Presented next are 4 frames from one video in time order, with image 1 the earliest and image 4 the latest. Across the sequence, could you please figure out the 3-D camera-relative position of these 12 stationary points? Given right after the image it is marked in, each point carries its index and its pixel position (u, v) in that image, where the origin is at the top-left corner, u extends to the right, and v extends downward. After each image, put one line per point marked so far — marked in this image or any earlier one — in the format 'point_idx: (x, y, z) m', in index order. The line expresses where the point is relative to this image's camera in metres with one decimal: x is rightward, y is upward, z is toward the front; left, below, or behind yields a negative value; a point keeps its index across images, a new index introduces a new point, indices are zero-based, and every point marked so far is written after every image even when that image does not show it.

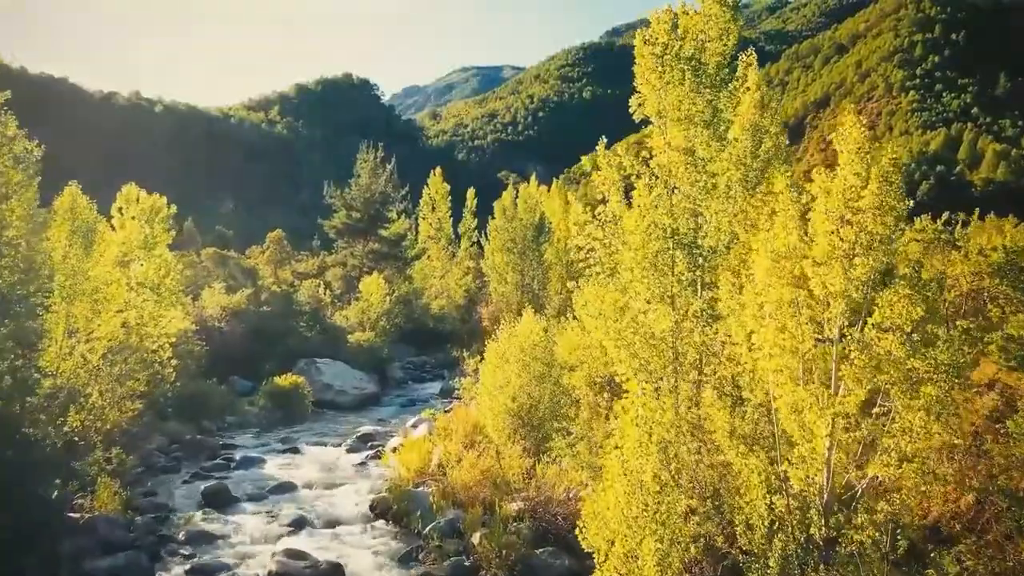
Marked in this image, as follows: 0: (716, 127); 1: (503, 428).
0: (+3.5, +2.8, +12.1) m
1: (-0.3, -3.9, +19.7) m
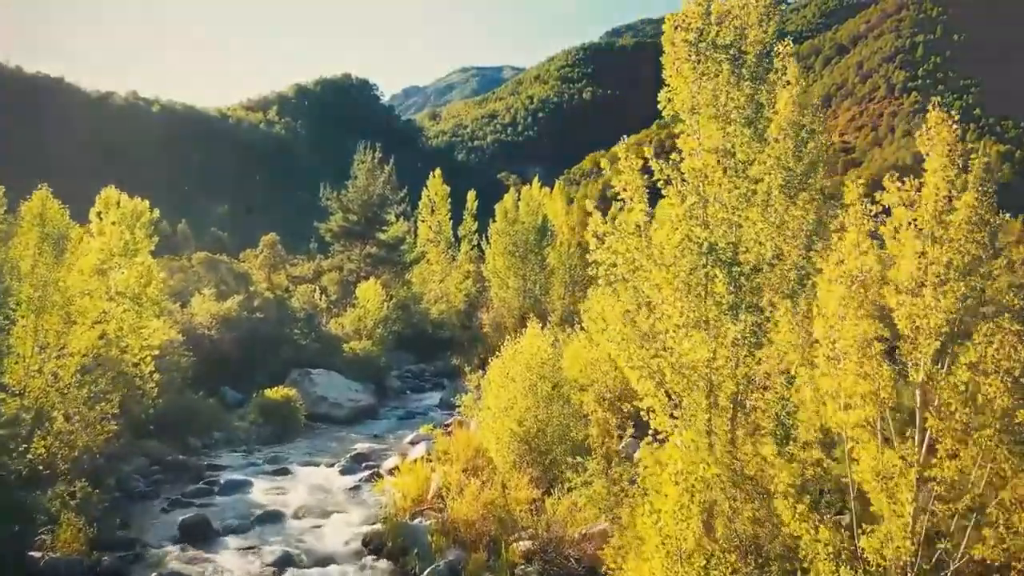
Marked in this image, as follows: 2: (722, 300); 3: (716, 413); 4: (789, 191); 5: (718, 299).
0: (+3.7, +2.5, +10.6) m
1: (-0.1, -4.3, +18.1) m
2: (+2.9, -0.2, +9.8) m
3: (+2.9, -1.7, +10.0) m
4: (+4.5, +1.6, +11.5) m
5: (+2.9, -0.2, +9.9) m
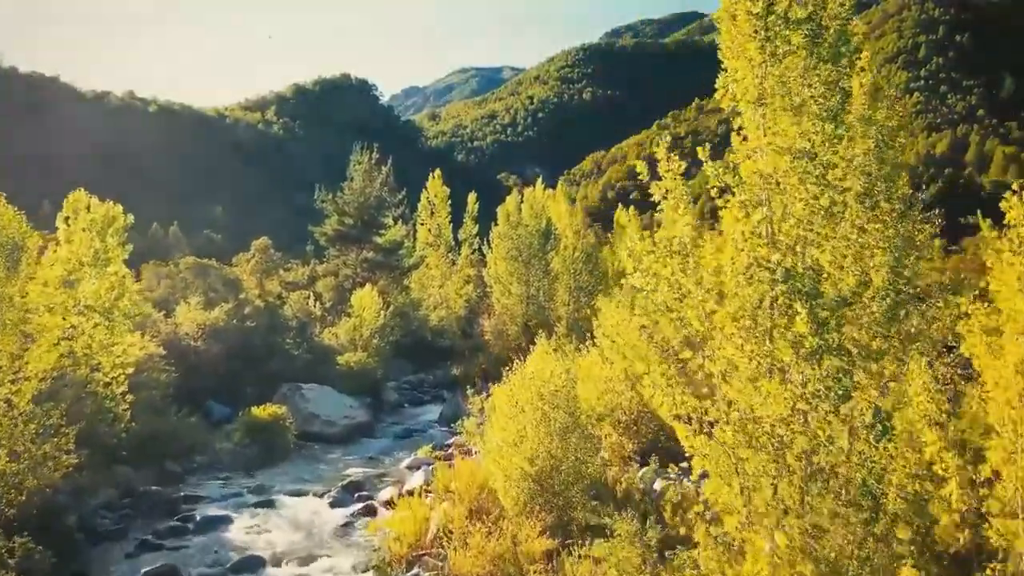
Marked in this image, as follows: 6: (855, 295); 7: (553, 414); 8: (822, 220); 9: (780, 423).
0: (+3.9, +2.0, +8.5) m
1: (+0.1, -4.7, +16.0) m
2: (+3.2, -0.6, +7.7) m
3: (+3.1, -2.2, +7.9) m
4: (+4.7, +1.2, +9.4) m
5: (+3.1, -0.6, +7.8) m
6: (+4.0, -0.1, +8.3) m
7: (+0.9, -2.8, +15.9) m
8: (+3.6, +0.8, +8.1) m
9: (+3.0, -1.5, +7.9) m
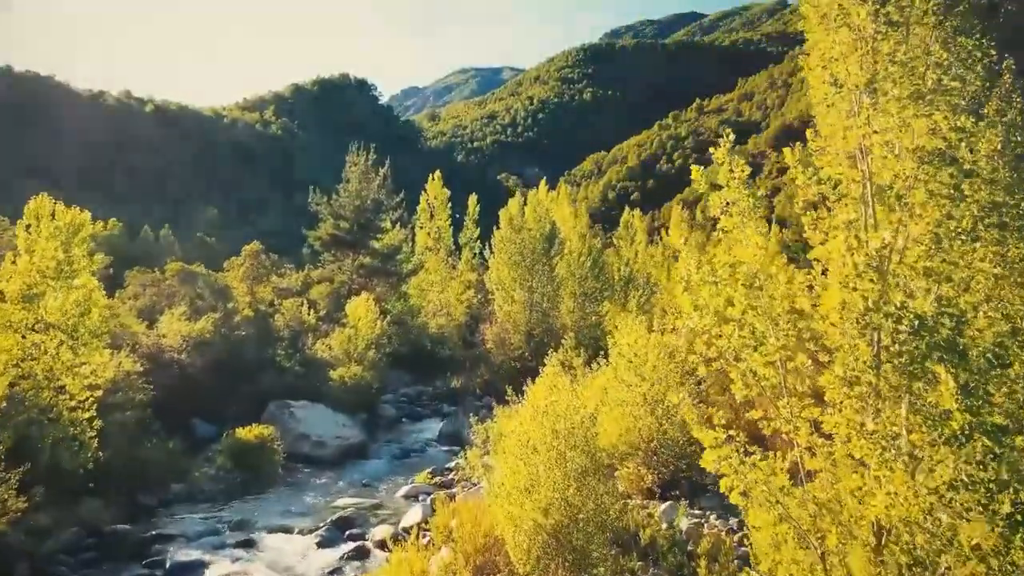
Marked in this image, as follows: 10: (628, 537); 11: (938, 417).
0: (+4.1, +1.6, +6.4) m
1: (+0.3, -5.1, +13.9) m
2: (+3.4, -1.0, +5.6) m
3: (+3.3, -2.6, +5.8) m
4: (+5.0, +0.7, +7.3) m
5: (+3.3, -1.0, +5.7) m
6: (+4.2, -0.5, +6.2) m
7: (+1.1, -3.3, +13.8) m
8: (+3.8, +0.3, +6.0) m
9: (+3.2, -2.0, +5.8) m
10: (+2.5, -5.3, +15.3) m
11: (+3.3, -1.0, +5.6) m
